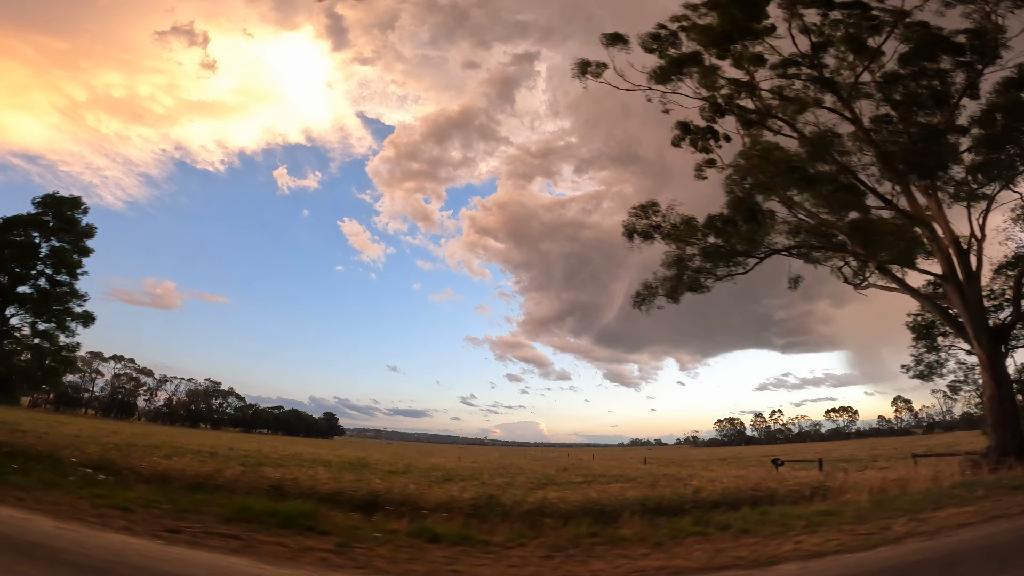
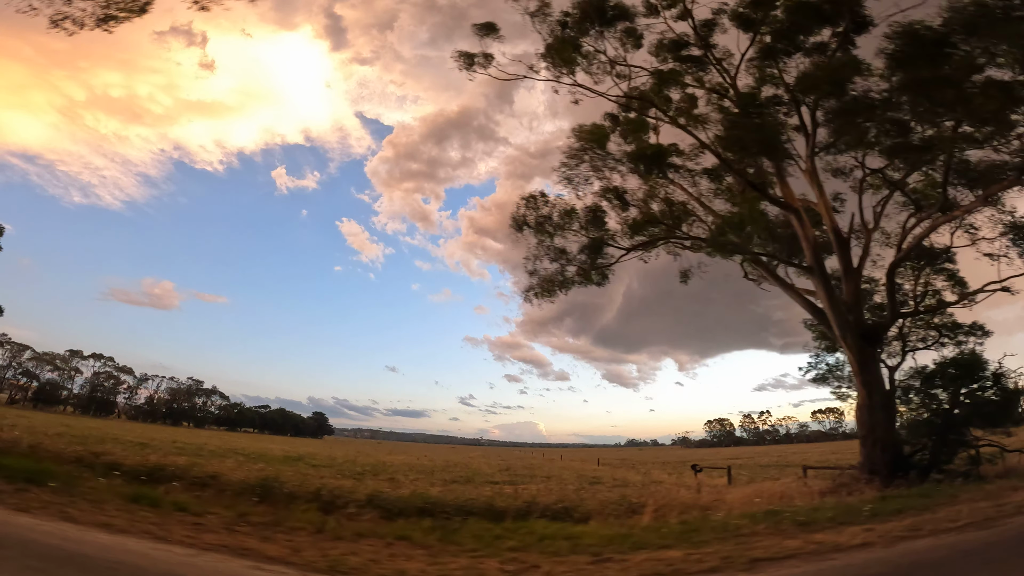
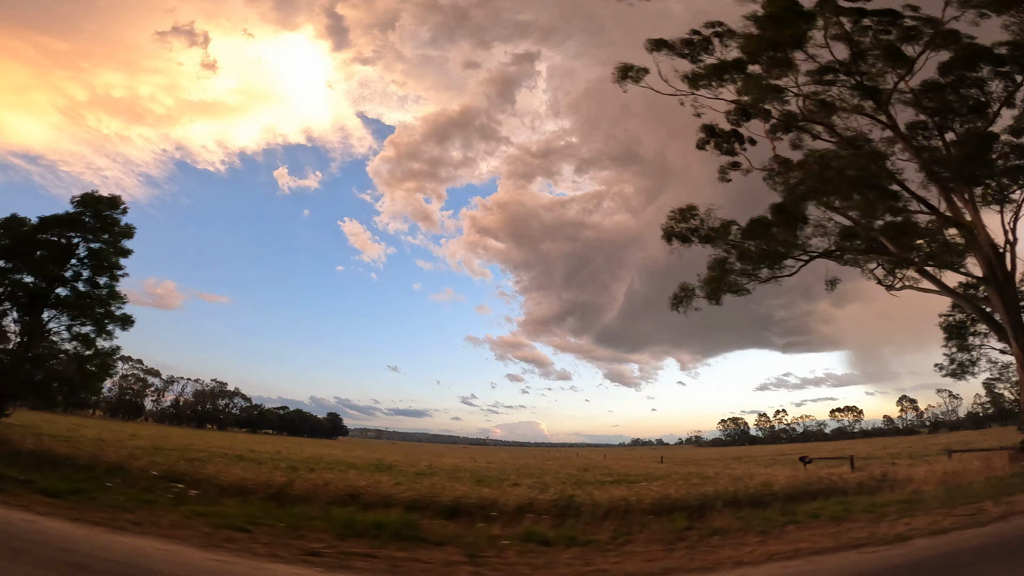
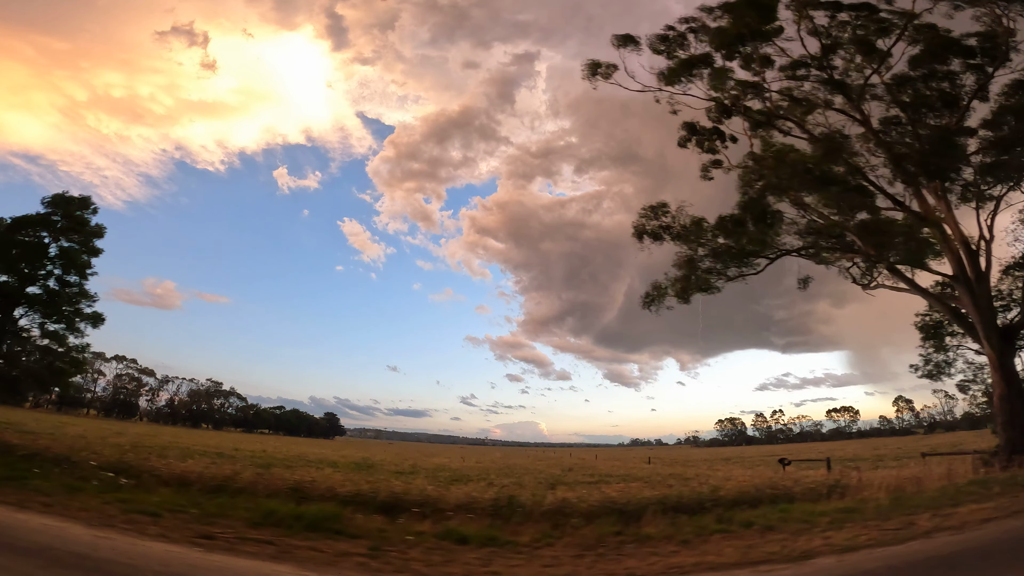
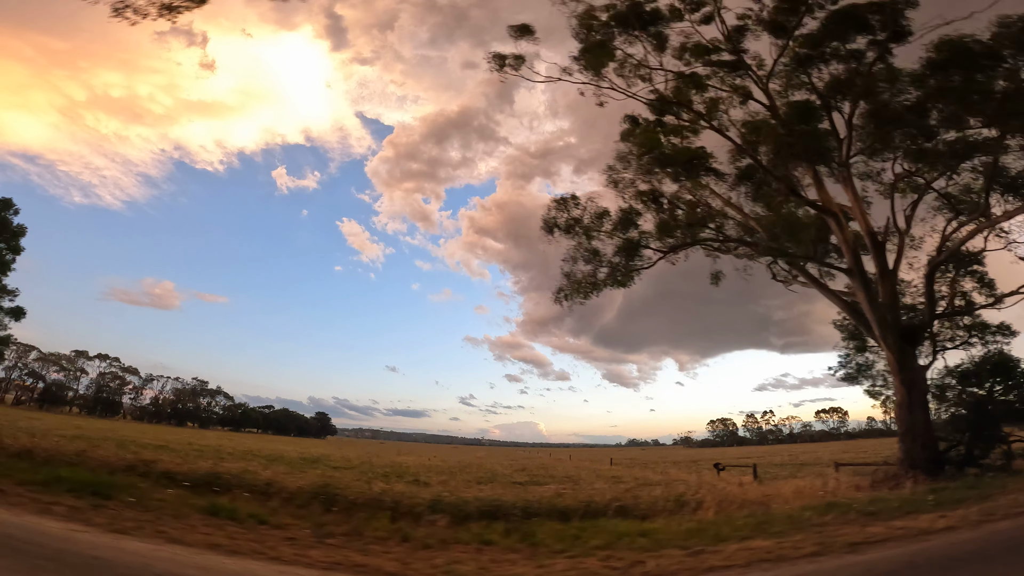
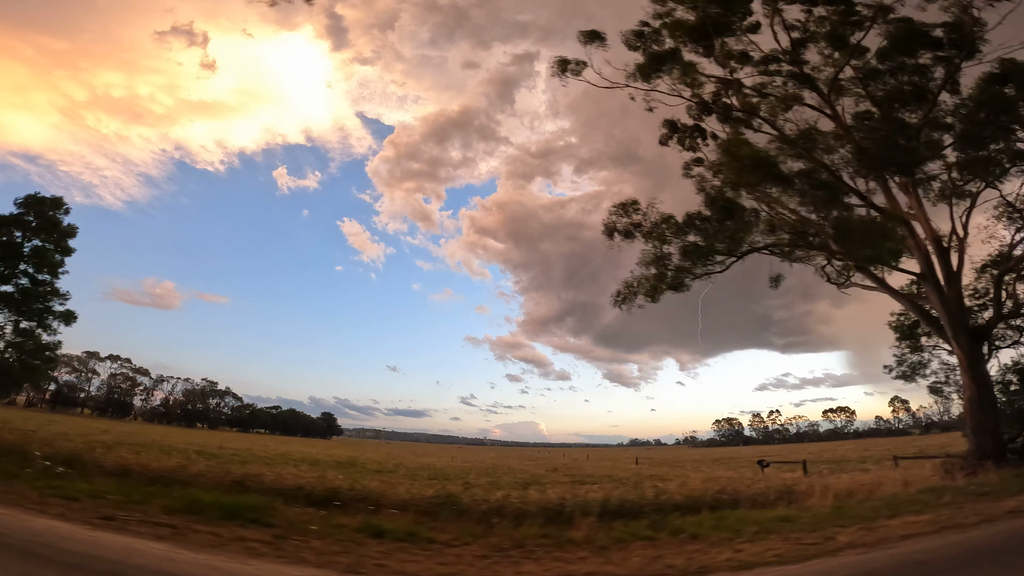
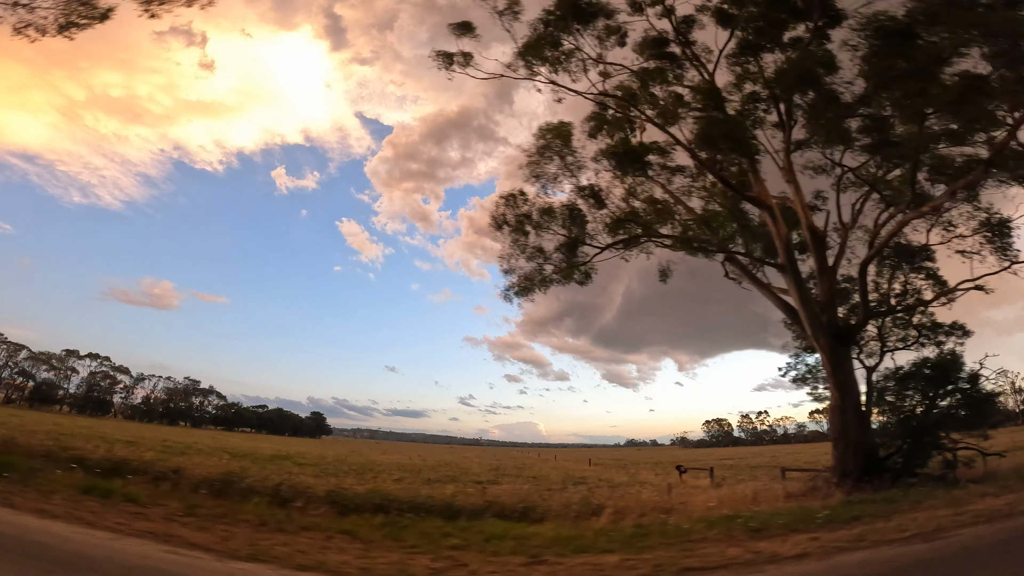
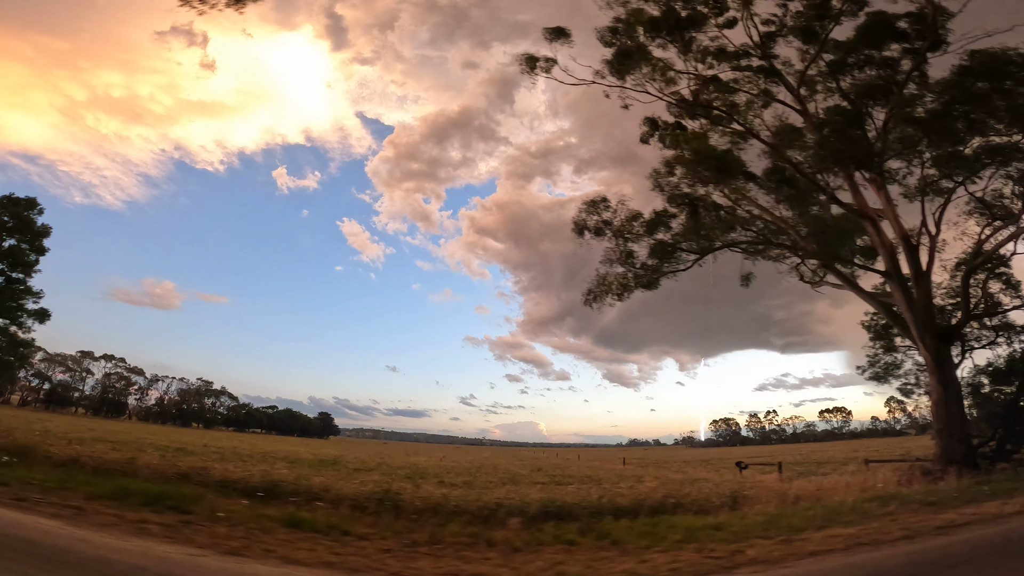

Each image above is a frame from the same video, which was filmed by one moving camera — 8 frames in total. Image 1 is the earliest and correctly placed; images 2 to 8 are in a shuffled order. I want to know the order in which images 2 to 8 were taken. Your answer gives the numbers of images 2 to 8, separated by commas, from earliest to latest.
3, 4, 6, 8, 5, 2, 7
